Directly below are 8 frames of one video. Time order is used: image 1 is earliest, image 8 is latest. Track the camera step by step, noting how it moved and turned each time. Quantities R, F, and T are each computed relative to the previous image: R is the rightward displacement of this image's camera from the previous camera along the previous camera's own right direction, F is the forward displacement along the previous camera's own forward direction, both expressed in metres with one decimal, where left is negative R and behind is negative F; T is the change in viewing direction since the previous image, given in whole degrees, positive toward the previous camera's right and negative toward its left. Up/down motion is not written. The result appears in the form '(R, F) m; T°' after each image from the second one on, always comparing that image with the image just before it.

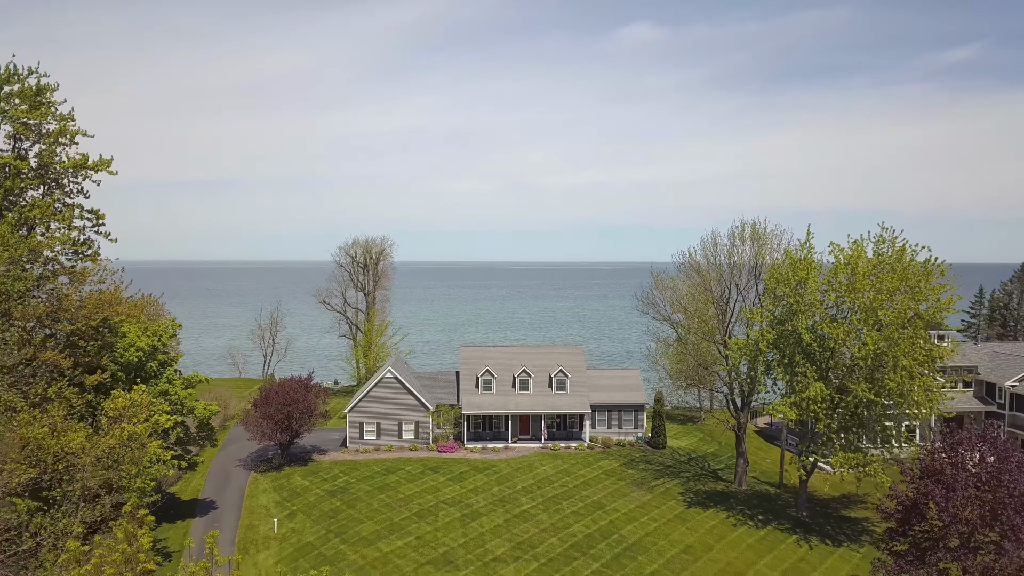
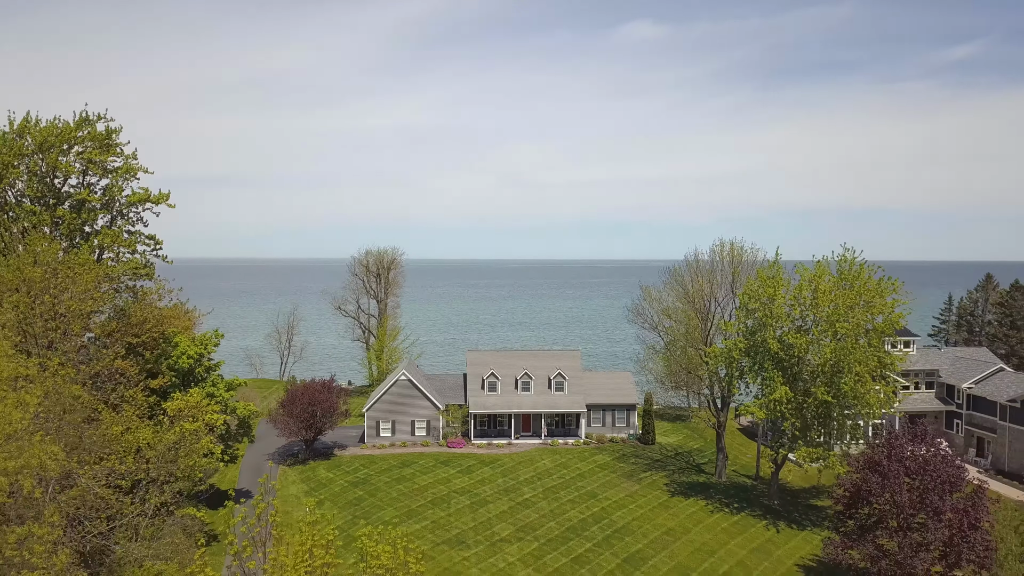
(-0.2, -3.4) m; 0°
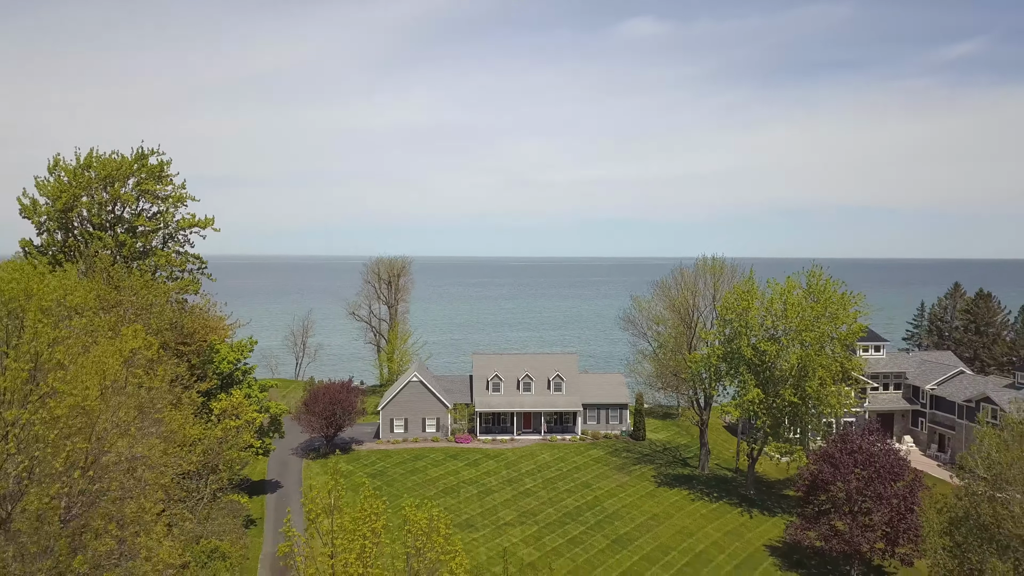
(-0.1, -3.5) m; 0°
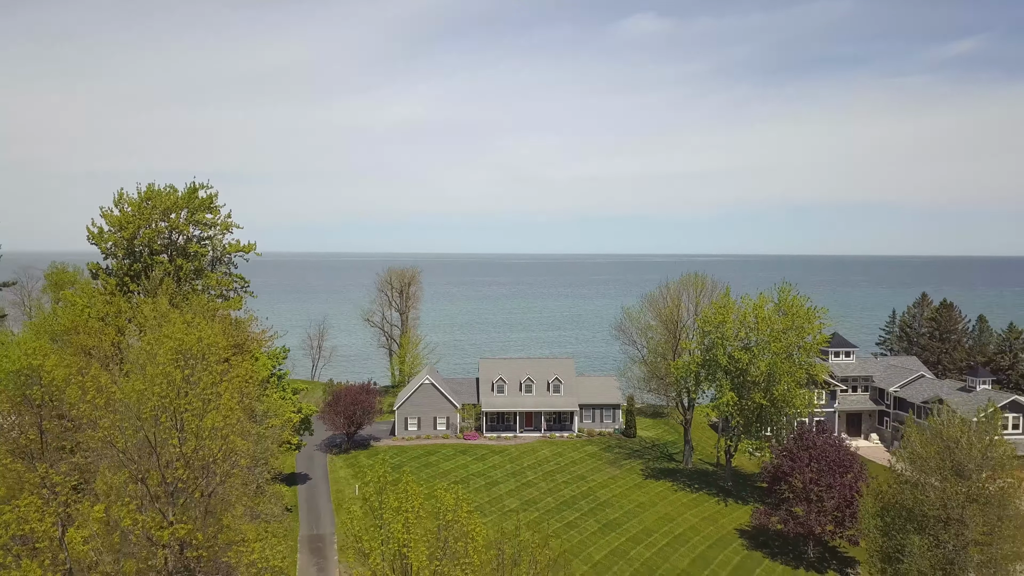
(-0.2, -4.2) m; 0°
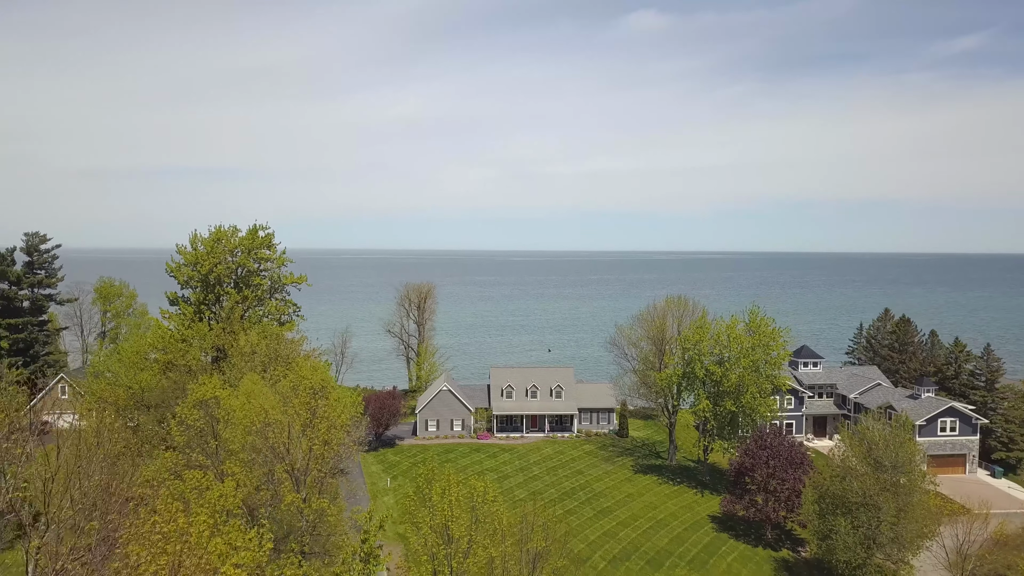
(-0.6, -6.3) m; 0°
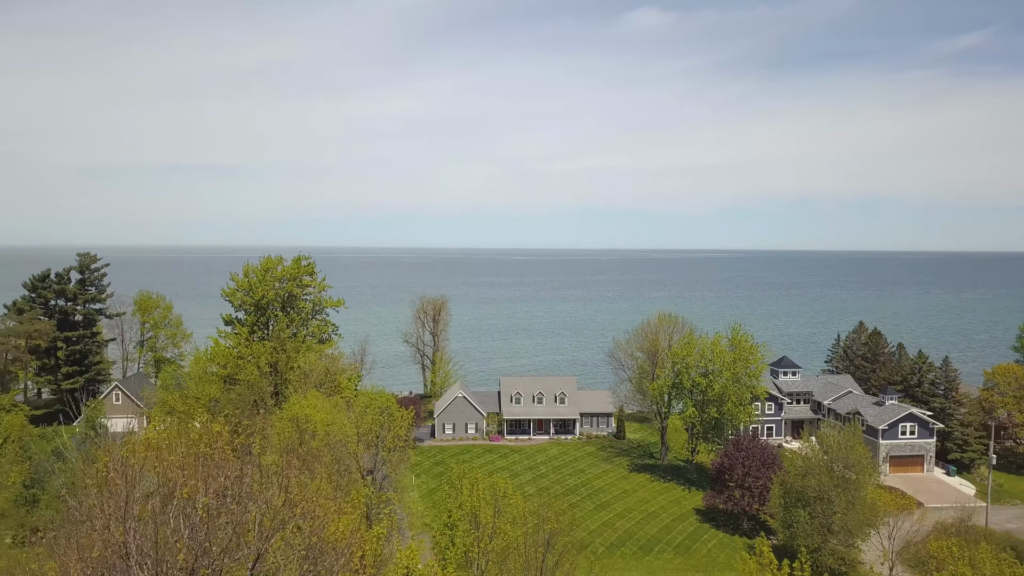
(-0.8, -5.8) m; 0°
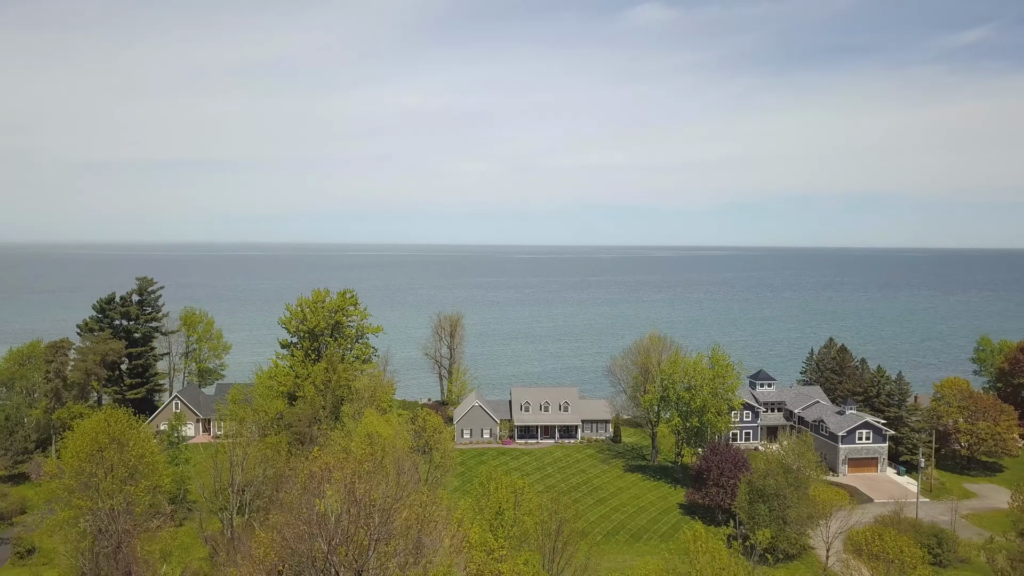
(-1.1, -8.1) m; 0°
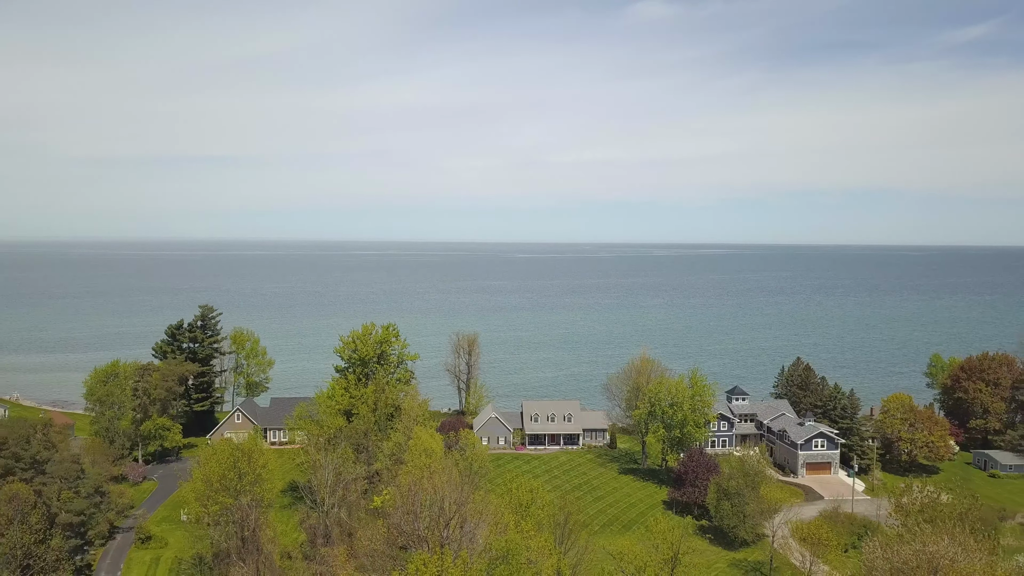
(-1.4, -11.4) m; 0°
